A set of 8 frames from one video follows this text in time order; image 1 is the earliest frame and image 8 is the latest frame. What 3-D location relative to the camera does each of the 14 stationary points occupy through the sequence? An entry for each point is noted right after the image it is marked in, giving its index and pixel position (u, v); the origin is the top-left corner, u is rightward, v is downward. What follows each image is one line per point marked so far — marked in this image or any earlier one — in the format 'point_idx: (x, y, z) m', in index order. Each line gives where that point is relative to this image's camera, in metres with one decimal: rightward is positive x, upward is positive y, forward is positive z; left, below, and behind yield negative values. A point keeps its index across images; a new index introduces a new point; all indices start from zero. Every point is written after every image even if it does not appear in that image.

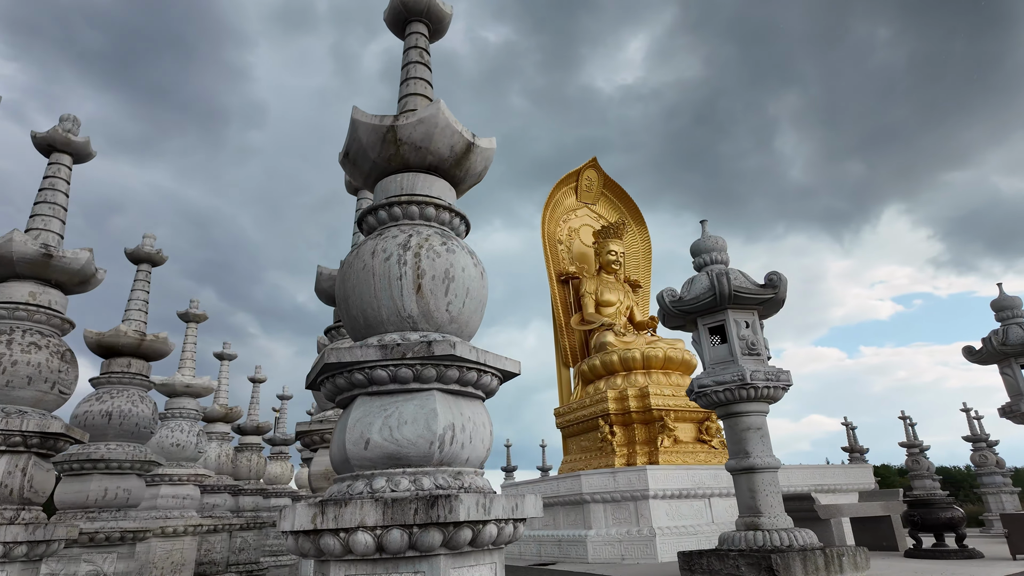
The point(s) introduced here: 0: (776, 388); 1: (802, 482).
0: (+3.5, -1.3, +7.9) m
1: (+6.1, -4.1, +12.6) m
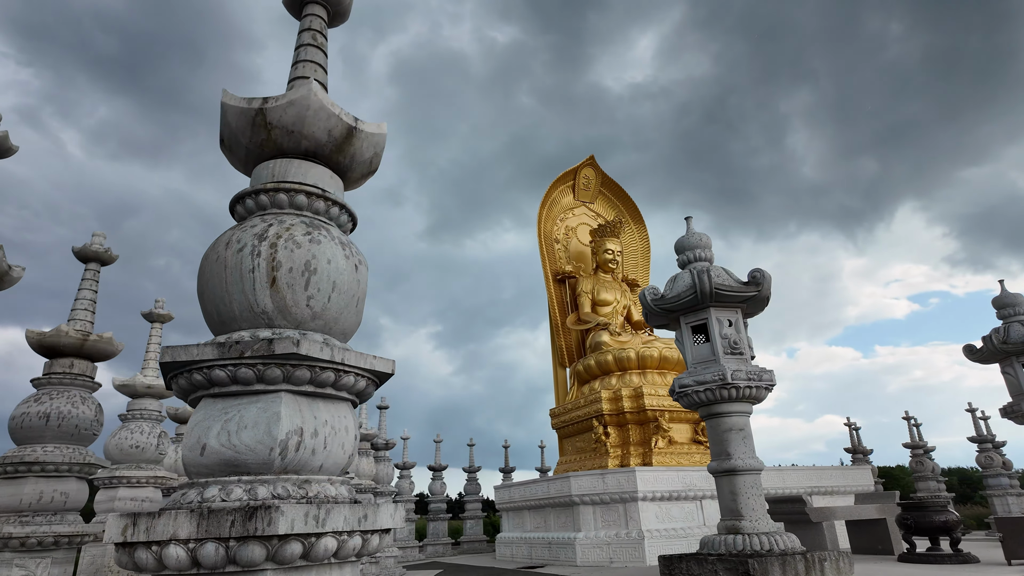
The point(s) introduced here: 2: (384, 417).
0: (+3.1, -1.3, +7.7) m
1: (+5.9, -4.1, +12.4) m
2: (-2.8, -2.8, +12.9) m
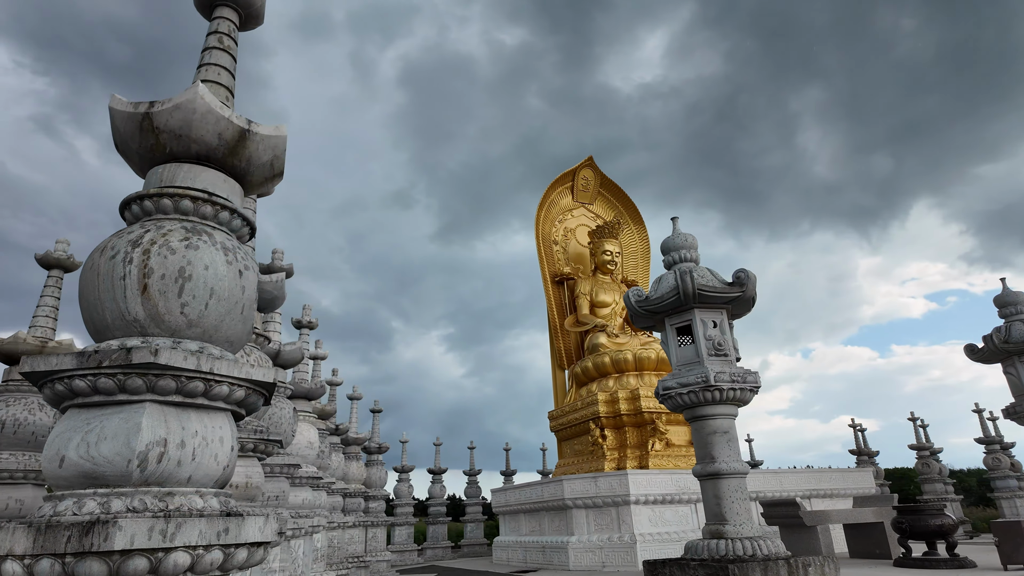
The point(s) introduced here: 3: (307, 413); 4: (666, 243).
0: (+2.9, -1.3, +7.5) m
1: (+5.8, -4.1, +12.2) m
2: (-2.9, -2.9, +12.8) m
3: (-2.2, -1.3, +6.3) m
4: (+2.3, +0.7, +8.8) m
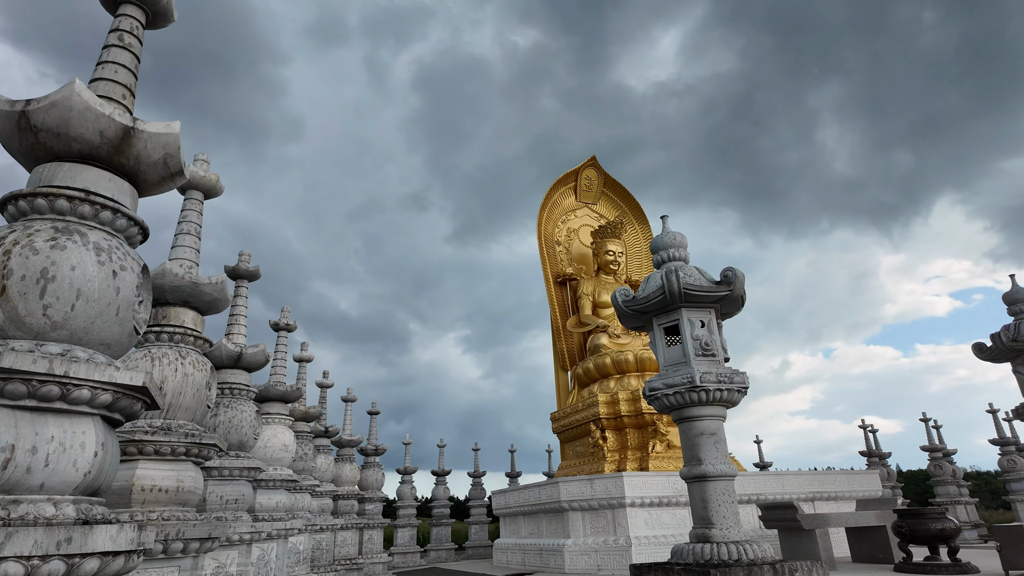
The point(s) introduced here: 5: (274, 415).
0: (+2.7, -1.3, +7.4) m
1: (+5.7, -4.0, +12.0) m
2: (-3.0, -2.9, +12.8) m
3: (-2.5, -1.4, +6.3) m
4: (+2.1, +0.7, +8.7) m
5: (-2.5, -1.3, +6.3) m
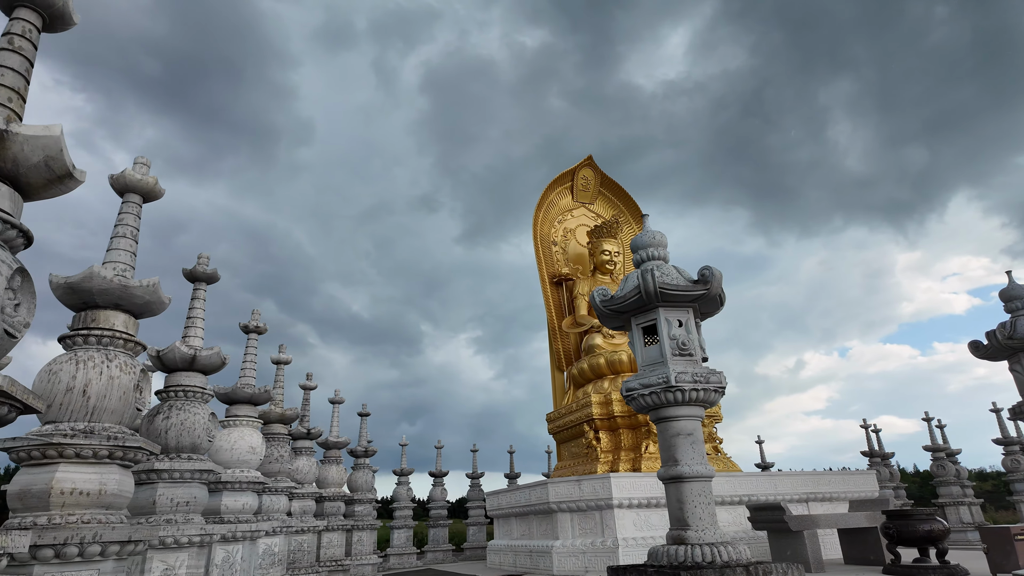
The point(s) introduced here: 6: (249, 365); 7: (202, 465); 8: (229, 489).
0: (+2.4, -1.3, +7.3) m
1: (+5.5, -4.0, +11.8) m
2: (-3.2, -3.0, +12.9) m
3: (-2.8, -1.4, +6.3) m
4: (+1.8, +0.7, +8.6) m
5: (-2.9, -1.4, +6.3) m
6: (-2.9, -0.8, +6.6) m
7: (-2.4, -1.4, +4.5) m
8: (-2.8, -2.0, +5.9) m
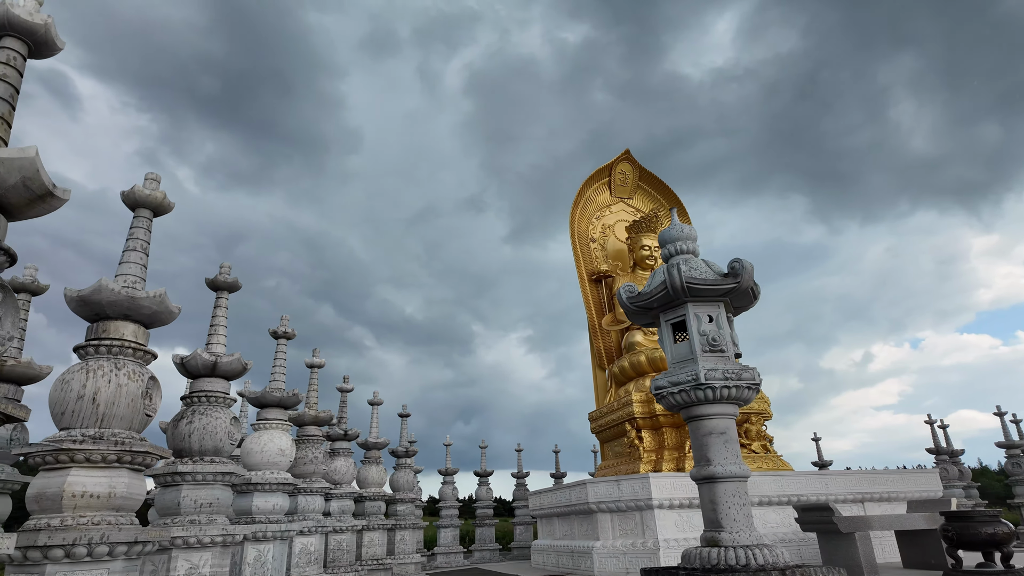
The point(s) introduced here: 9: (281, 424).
0: (+2.7, -1.2, +7.0) m
1: (+6.3, -3.8, +11.3) m
2: (-2.4, -3.0, +13.1) m
3: (-2.5, -1.5, +6.5) m
4: (+2.1, +0.7, +8.4) m
5: (-2.6, -1.4, +6.5) m
6: (-2.6, -0.9, +6.7) m
7: (-2.3, -1.4, +4.7) m
8: (-2.6, -2.0, +6.1) m
9: (-2.5, -1.5, +6.5) m
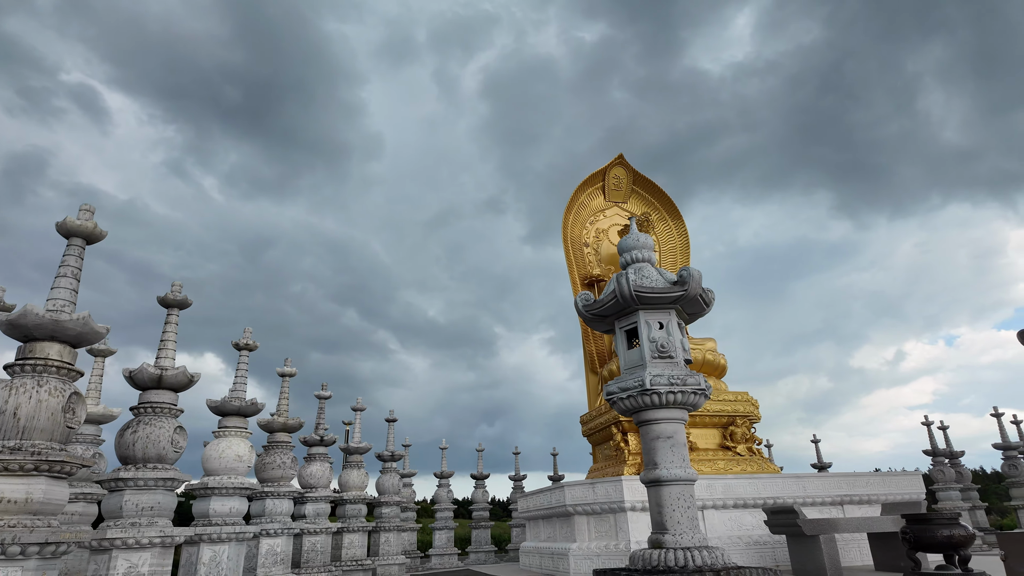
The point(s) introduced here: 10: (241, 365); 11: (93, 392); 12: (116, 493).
0: (+2.1, -1.3, +7.2) m
1: (+5.9, -3.9, +11.3) m
2: (-2.7, -3.2, +13.4) m
3: (-3.1, -1.6, +6.9) m
4: (+1.6, +0.6, +8.6) m
5: (-3.2, -1.6, +6.9) m
6: (-3.2, -1.1, +7.1) m
7: (-3.0, -1.6, +5.1) m
8: (-3.2, -2.2, +6.4) m
9: (-3.1, -1.7, +6.9) m
10: (-3.3, -0.9, +7.2) m
11: (-5.0, -1.2, +7.1) m
12: (-3.3, -1.7, +5.0) m
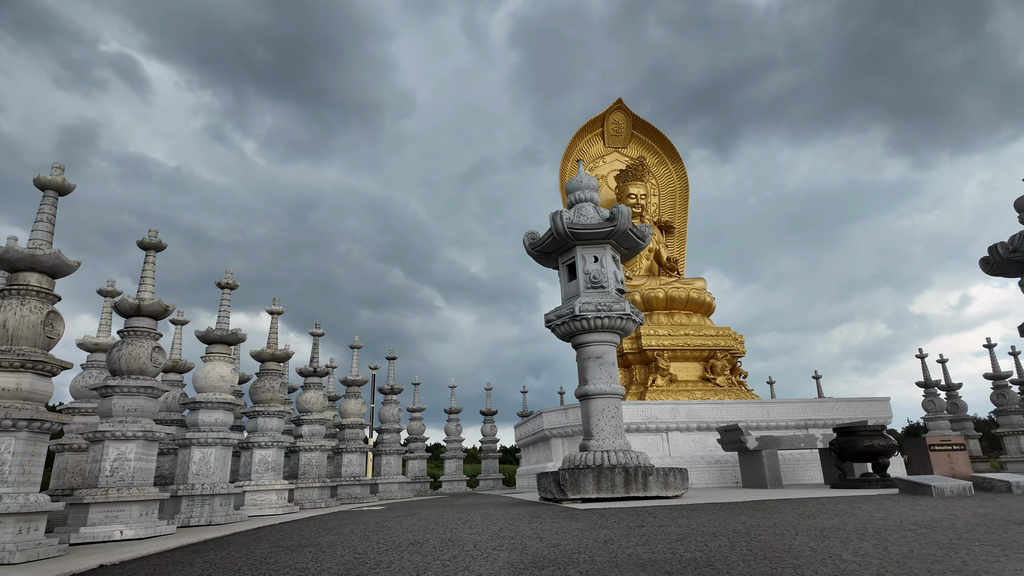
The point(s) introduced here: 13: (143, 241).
0: (+1.3, -0.4, +8.0) m
1: (+5.5, -2.6, +12.0) m
2: (-2.9, -2.0, +14.6) m
3: (-3.9, -0.9, +8.0) m
4: (+0.9, +1.6, +9.2) m
5: (-4.0, -0.9, +8.0) m
6: (-4.0, -0.4, +8.3) m
7: (-3.8, -1.0, +6.2) m
8: (-3.9, -1.5, +7.6) m
9: (-3.9, -0.9, +8.1) m
10: (-4.0, -0.2, +8.3) m
11: (-5.7, -0.5, +8.3) m
12: (-4.2, -1.1, +6.2) m
13: (-4.3, +0.5, +6.9) m
